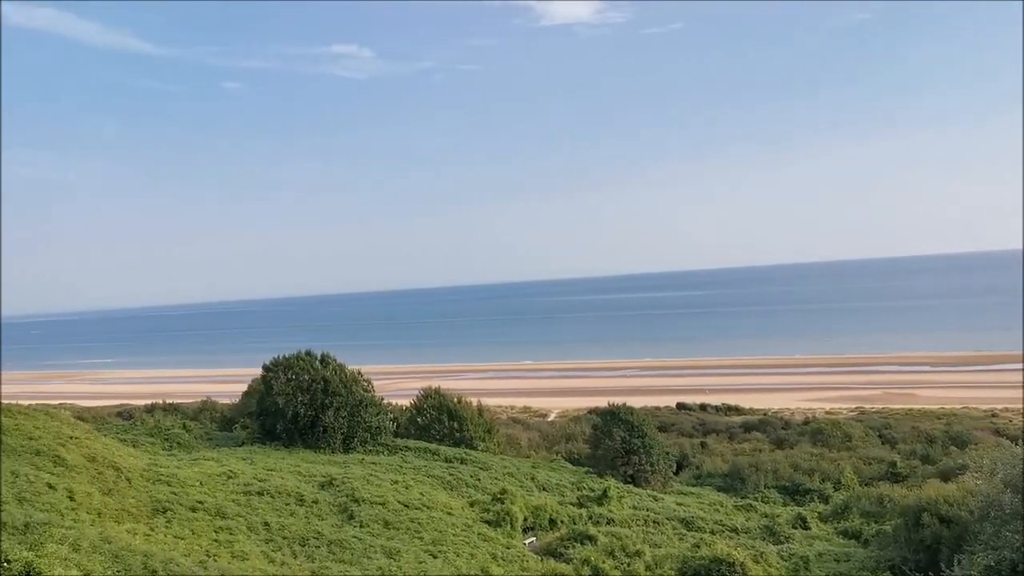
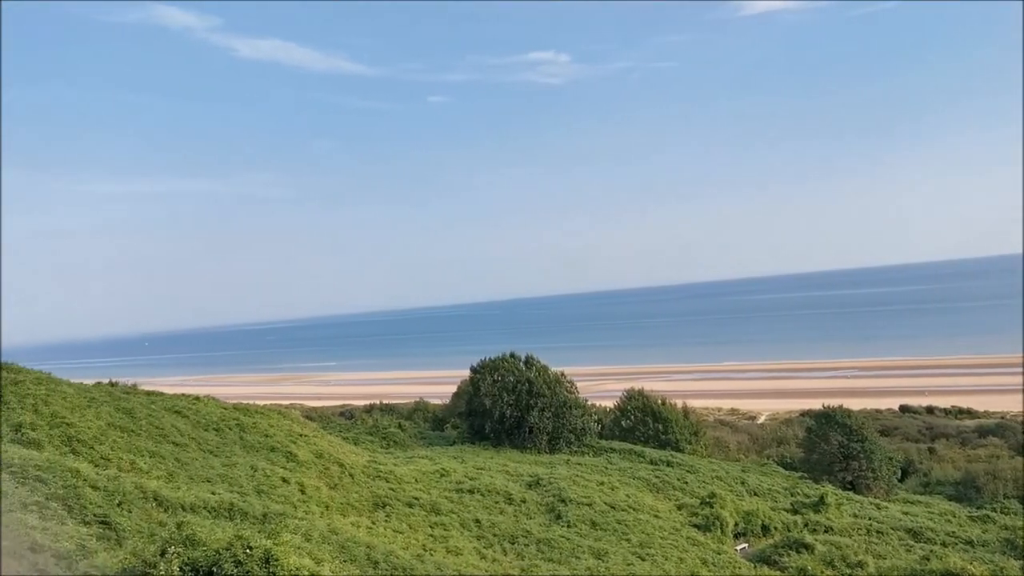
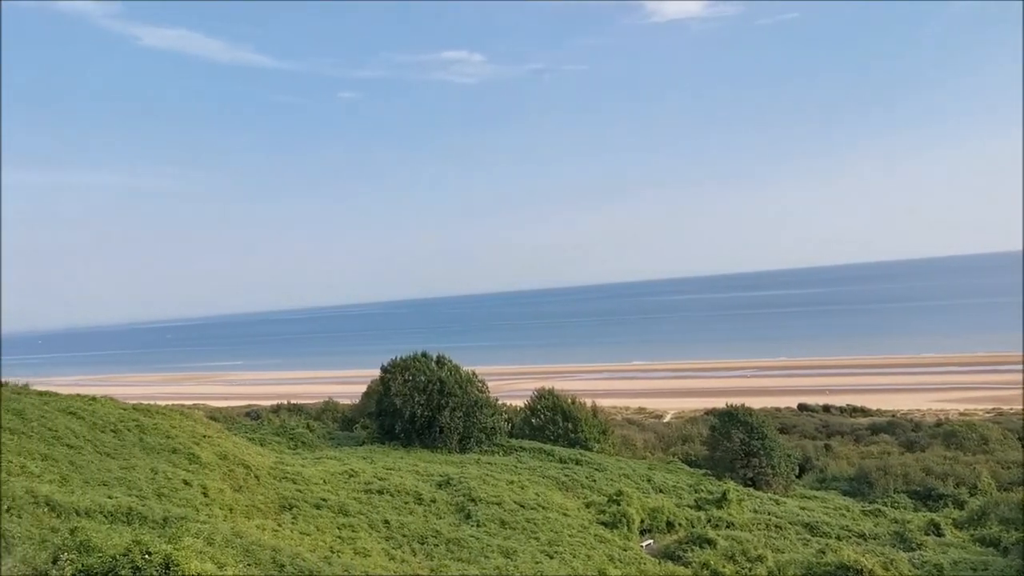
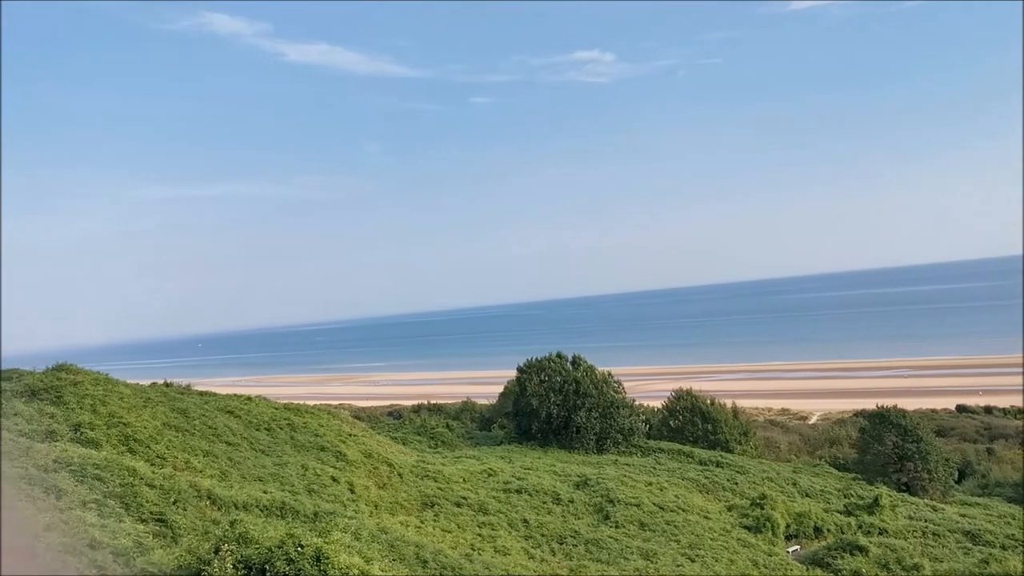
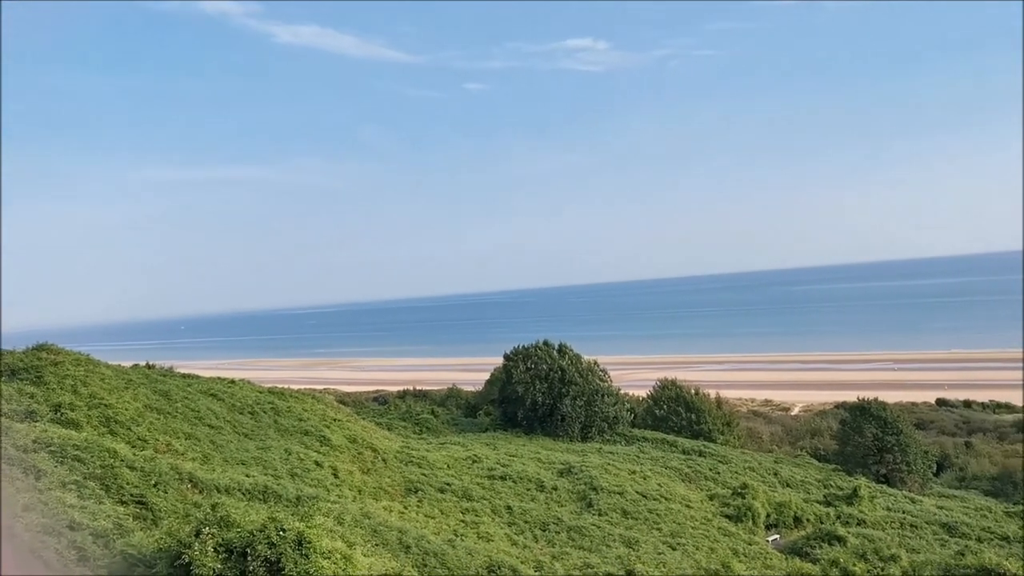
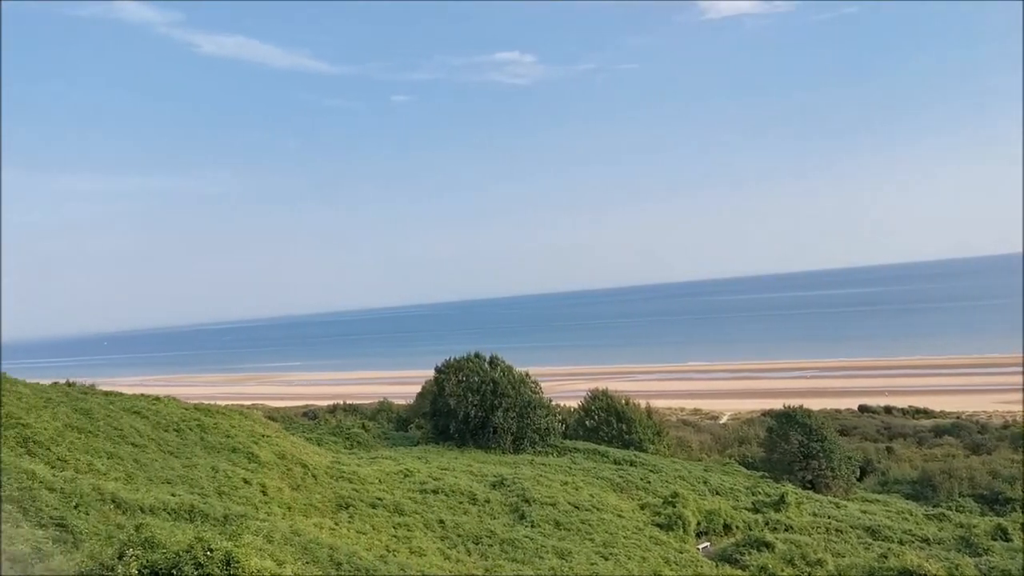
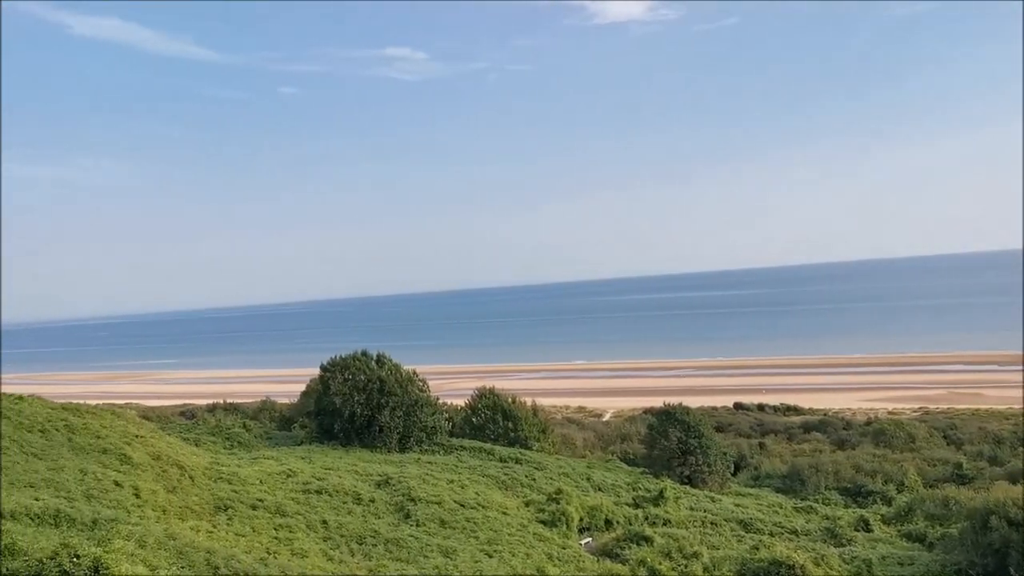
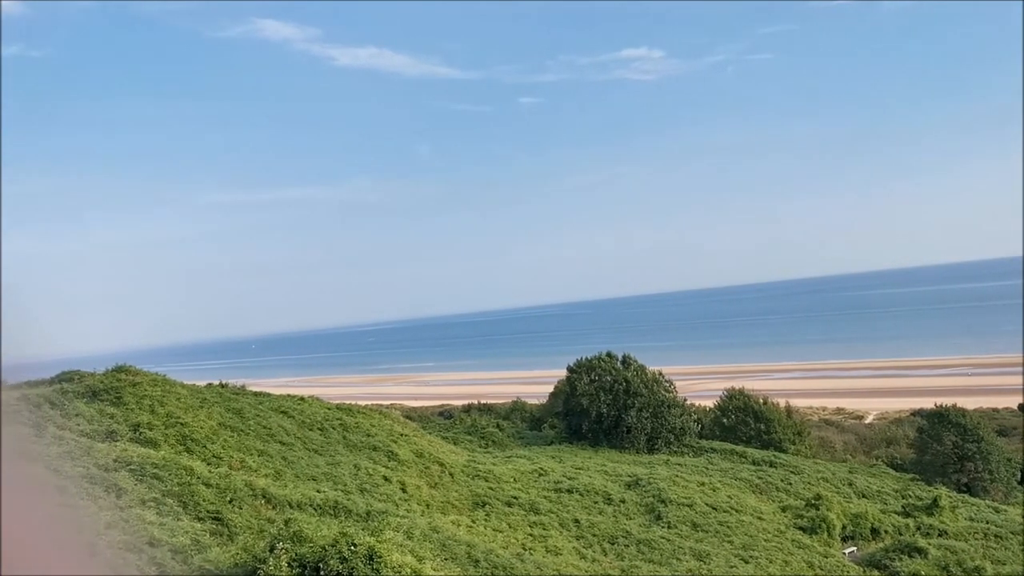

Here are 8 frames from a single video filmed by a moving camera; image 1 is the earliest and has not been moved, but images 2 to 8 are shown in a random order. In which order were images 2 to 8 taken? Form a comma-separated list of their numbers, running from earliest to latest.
7, 3, 6, 2, 4, 8, 5
